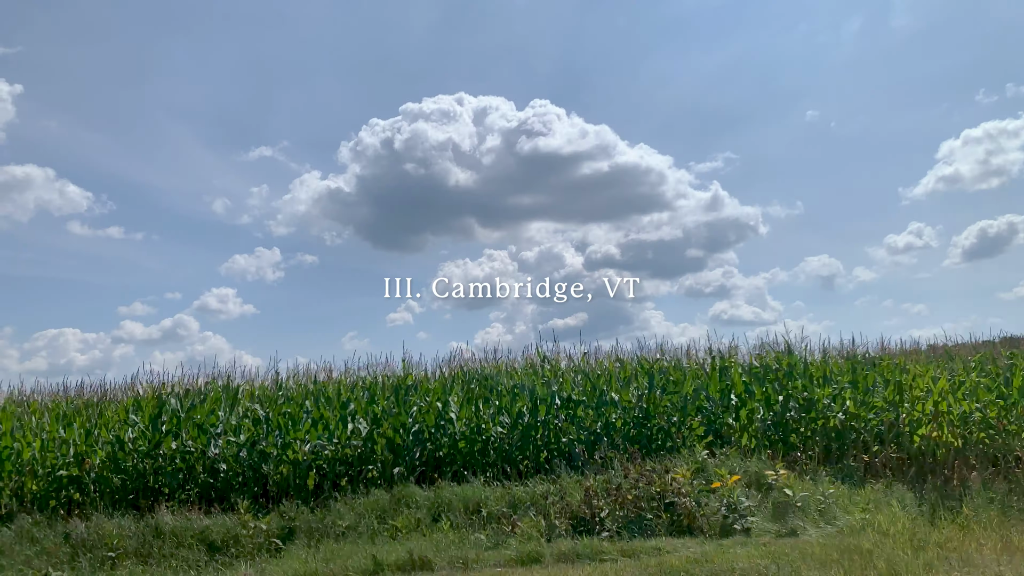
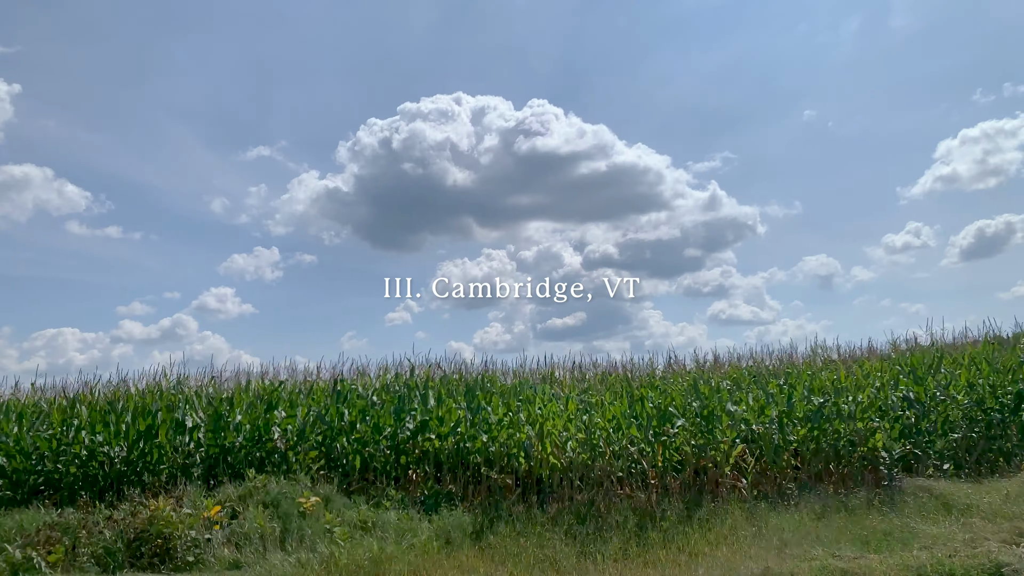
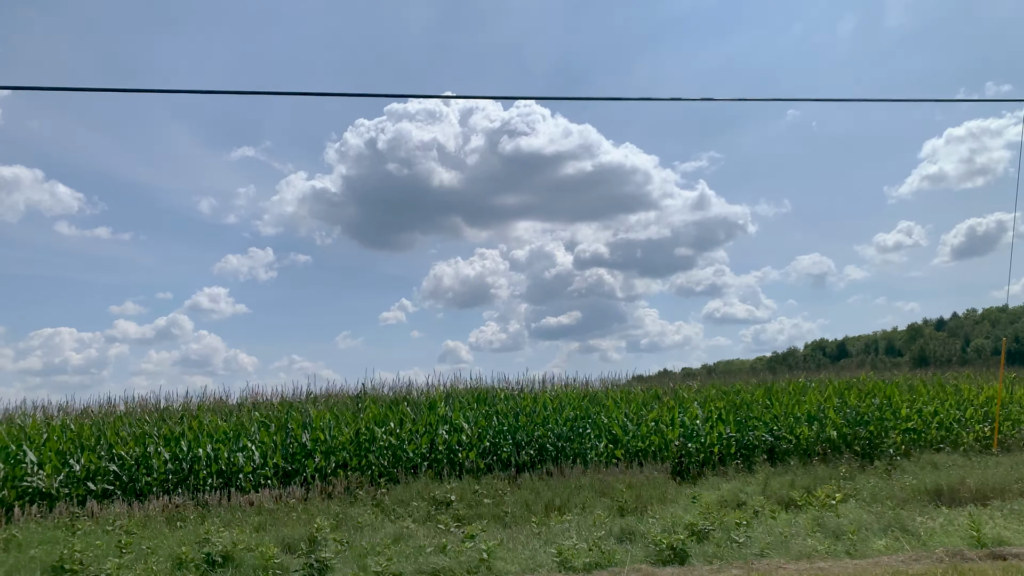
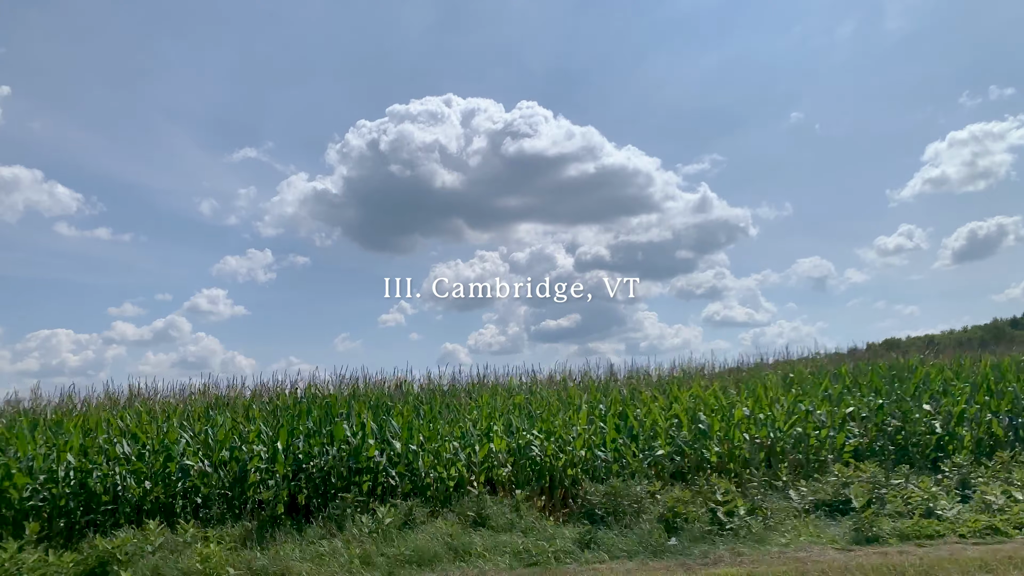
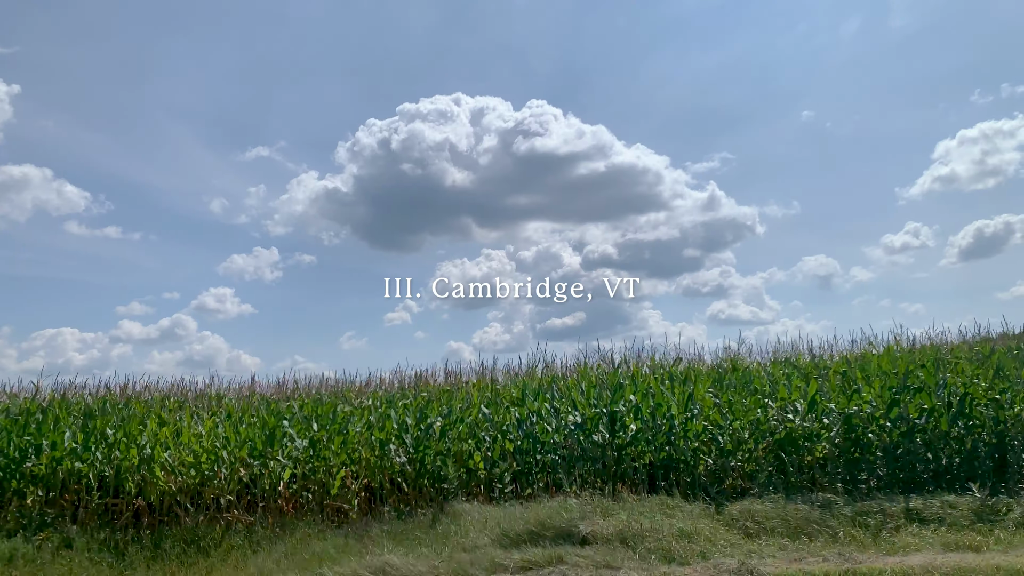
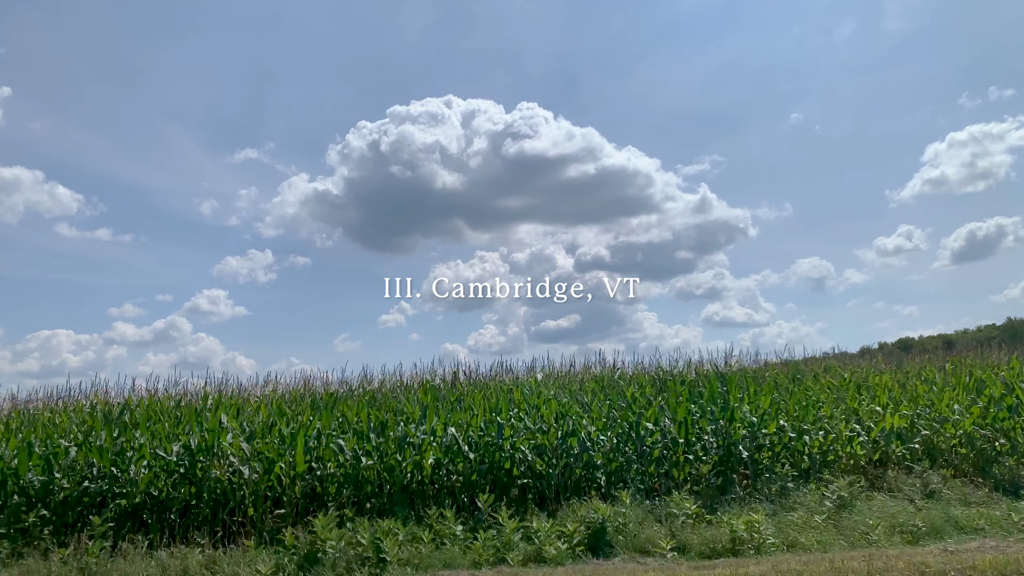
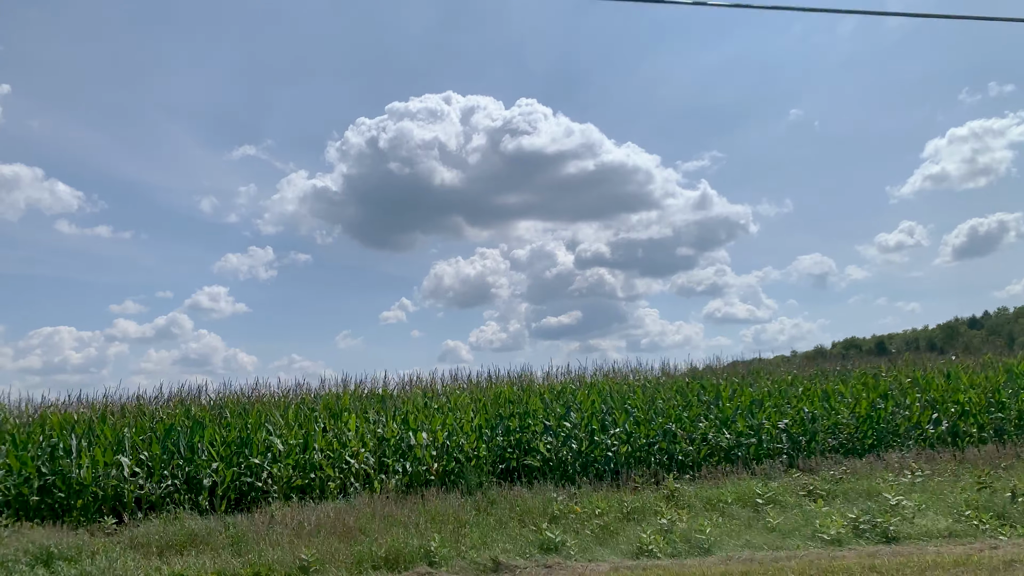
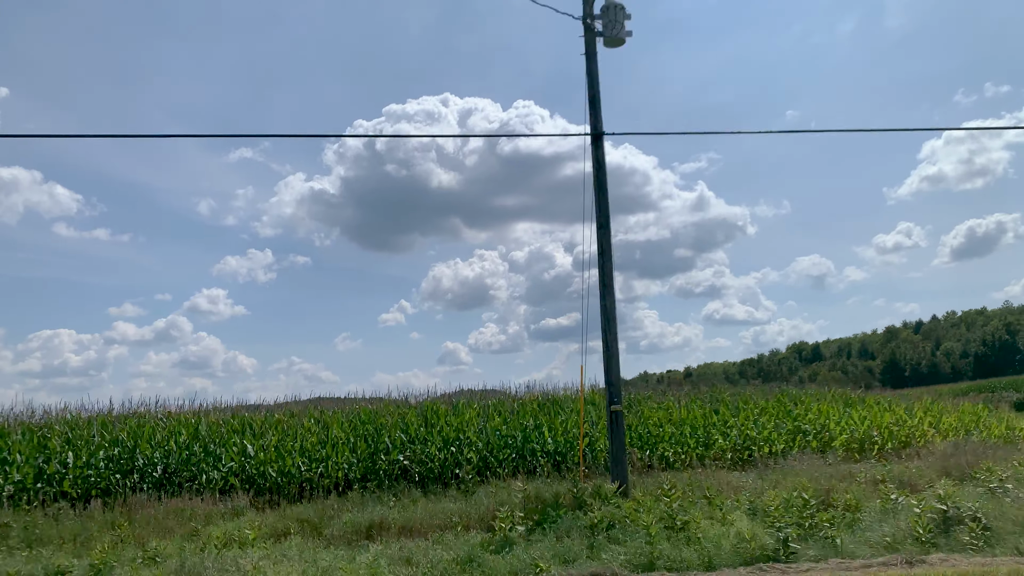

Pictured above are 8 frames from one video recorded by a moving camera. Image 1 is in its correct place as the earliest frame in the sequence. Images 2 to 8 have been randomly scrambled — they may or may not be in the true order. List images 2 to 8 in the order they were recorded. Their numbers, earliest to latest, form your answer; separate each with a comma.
2, 5, 6, 4, 7, 3, 8
